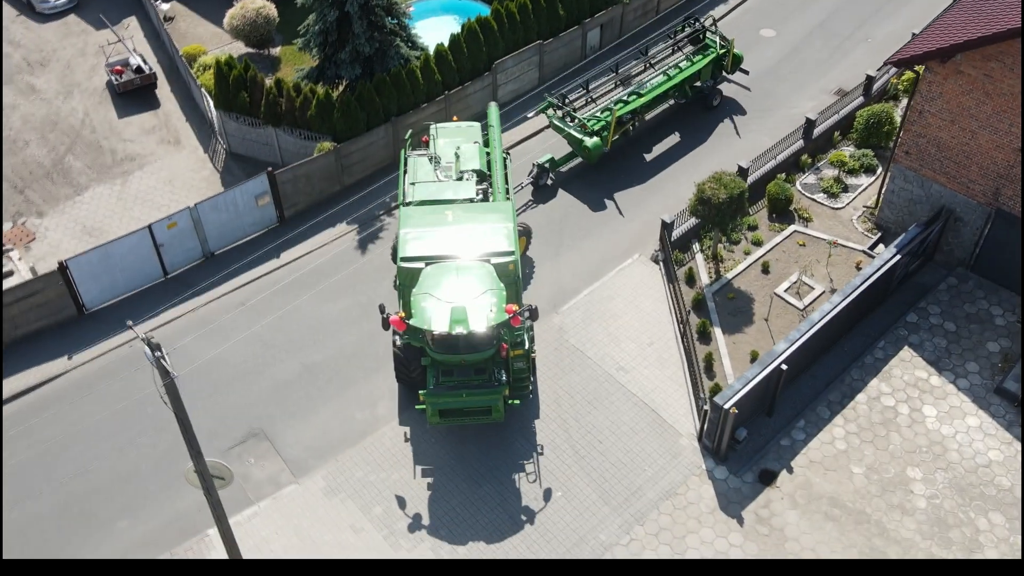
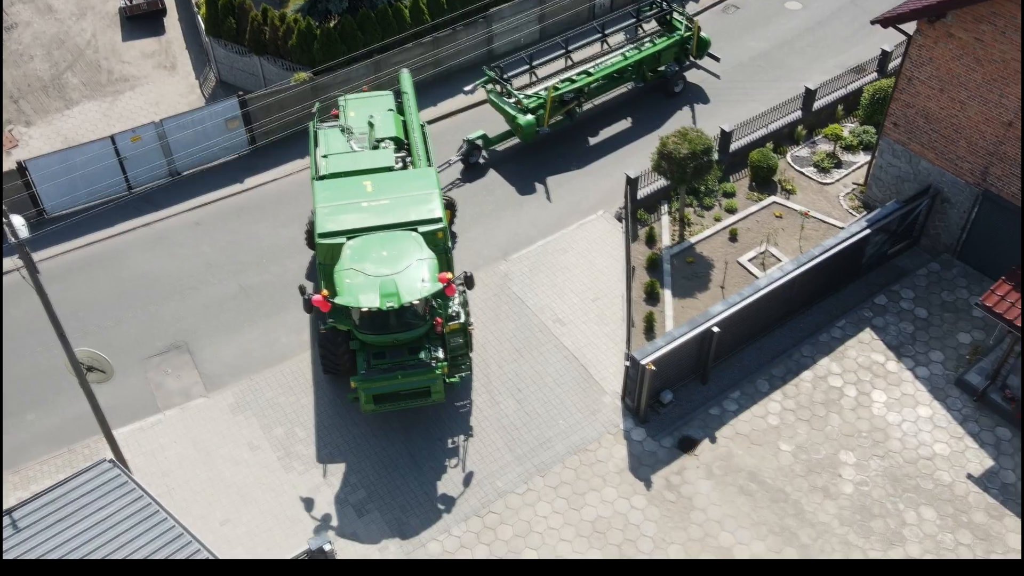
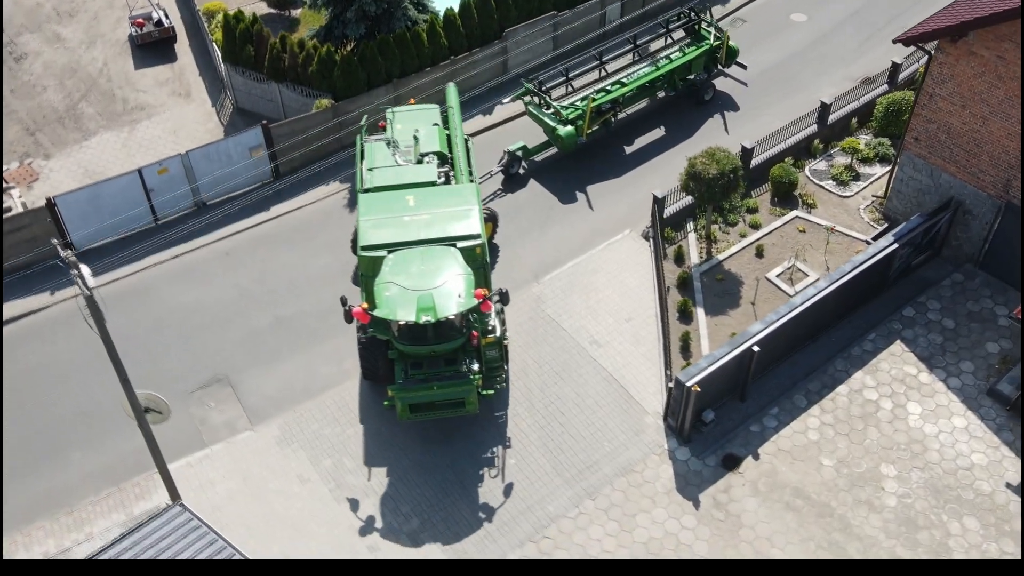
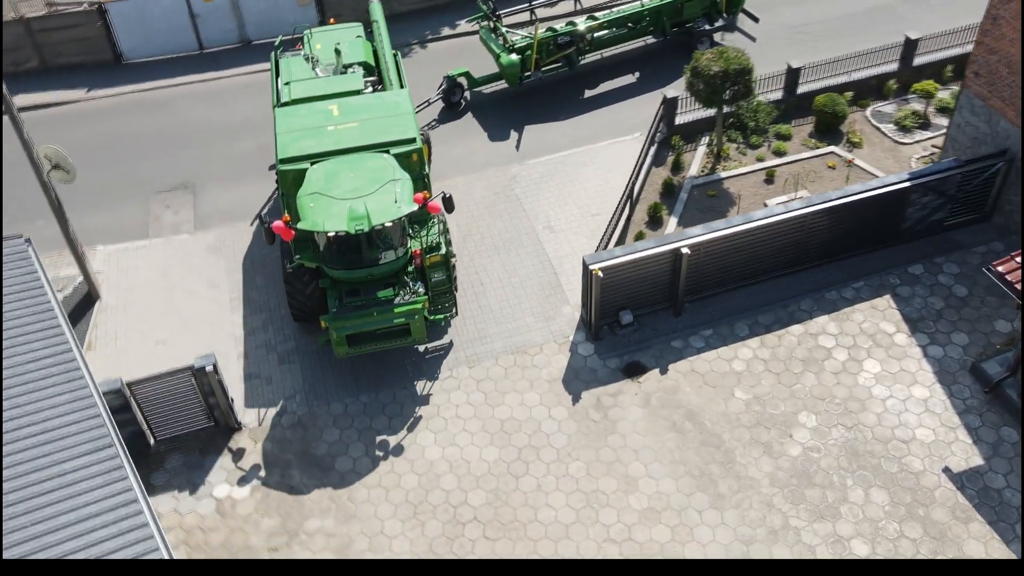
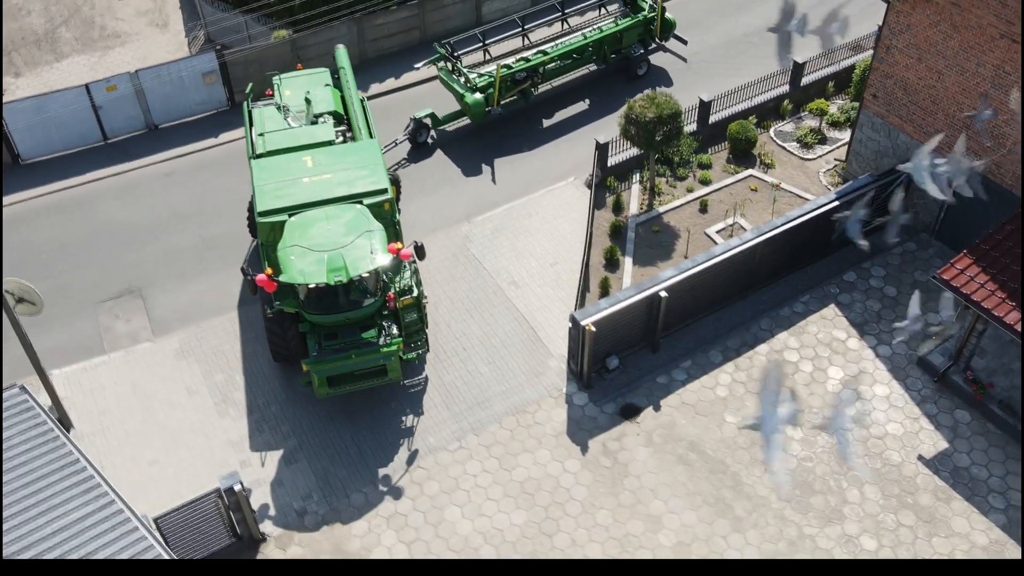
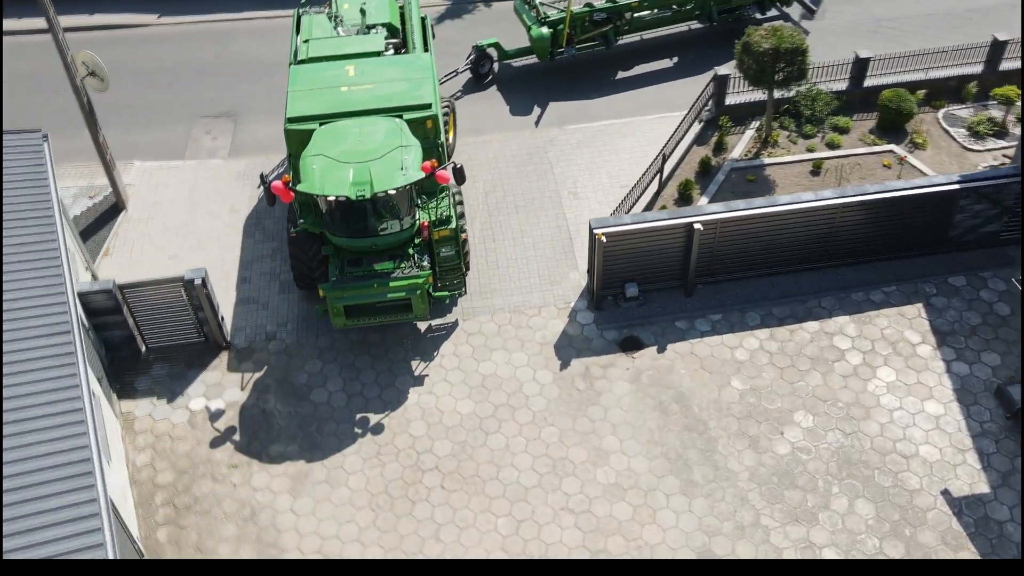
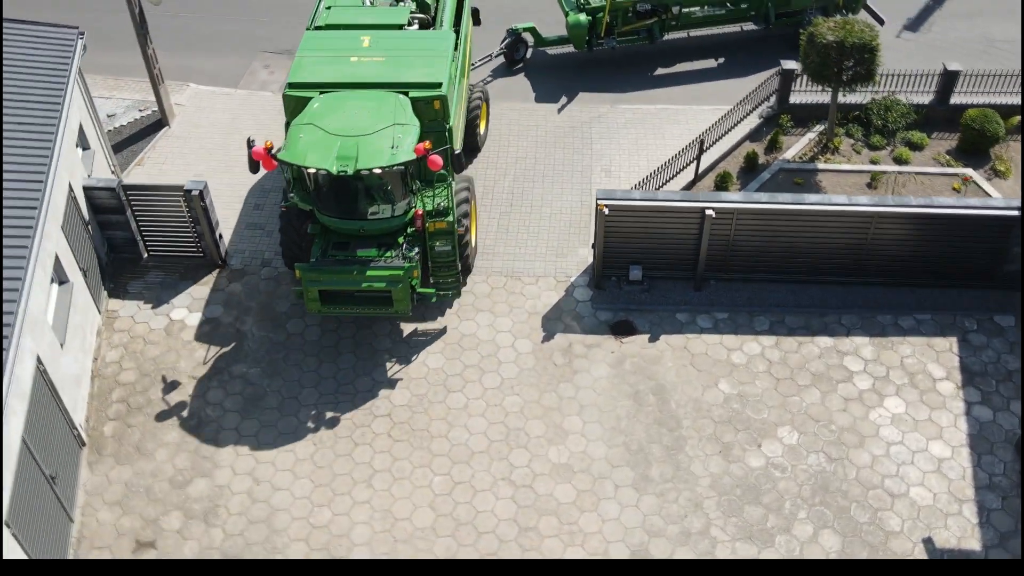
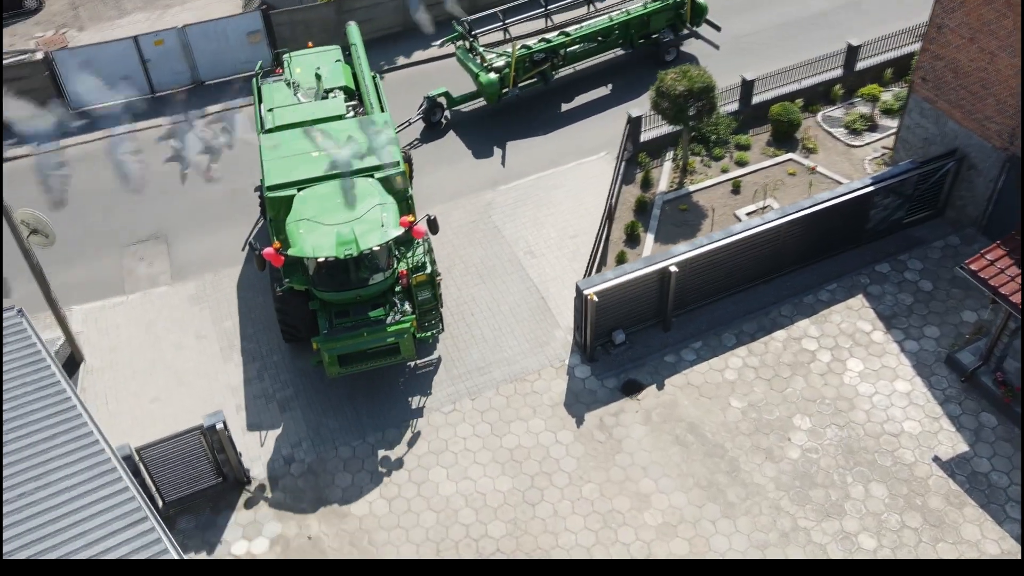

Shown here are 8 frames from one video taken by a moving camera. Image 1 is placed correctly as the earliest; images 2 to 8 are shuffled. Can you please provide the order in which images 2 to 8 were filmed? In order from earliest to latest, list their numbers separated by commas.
3, 2, 5, 8, 4, 6, 7
